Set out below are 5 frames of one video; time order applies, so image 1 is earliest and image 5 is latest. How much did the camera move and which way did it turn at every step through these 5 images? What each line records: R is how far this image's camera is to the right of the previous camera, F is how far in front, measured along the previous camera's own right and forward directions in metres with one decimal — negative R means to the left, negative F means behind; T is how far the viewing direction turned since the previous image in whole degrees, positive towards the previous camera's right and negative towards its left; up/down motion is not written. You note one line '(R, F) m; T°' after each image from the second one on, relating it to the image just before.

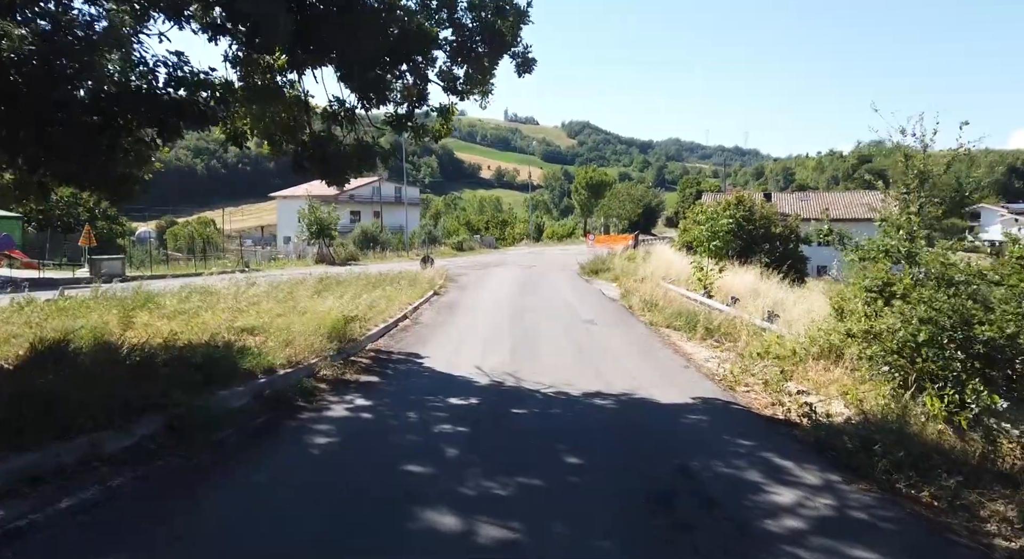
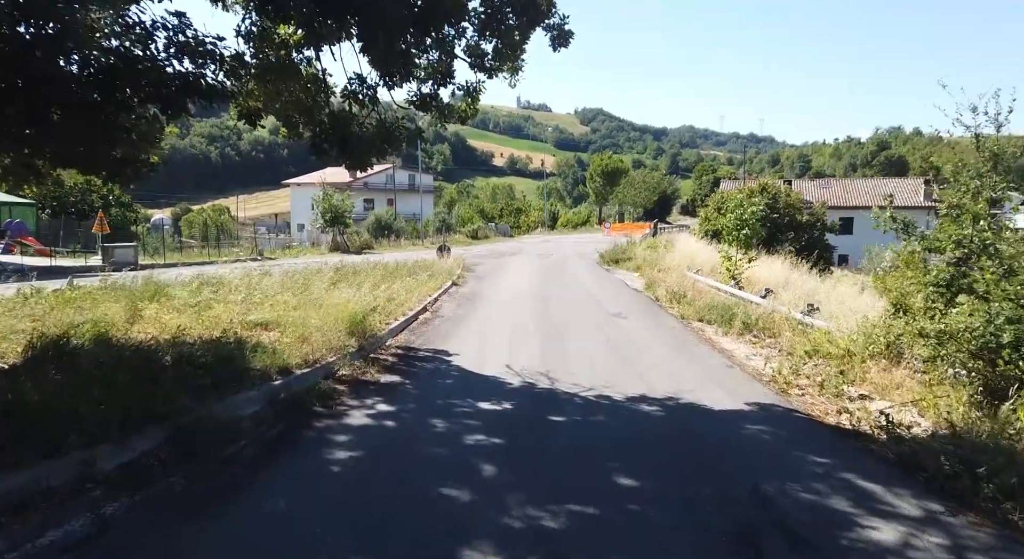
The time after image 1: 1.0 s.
(-0.2, +0.6) m; -1°
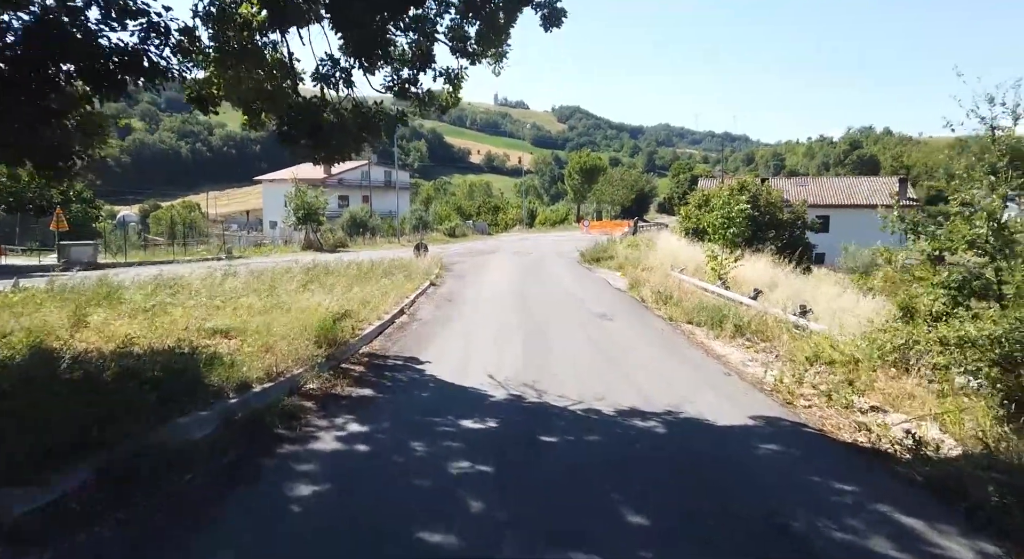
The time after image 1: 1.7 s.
(-0.1, +0.6) m; +2°
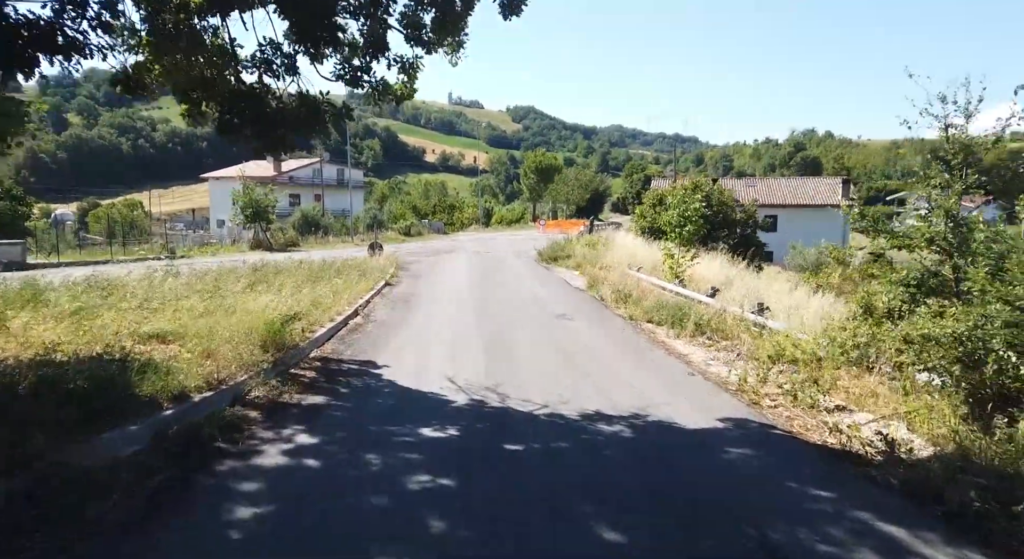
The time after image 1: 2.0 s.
(0.0, +0.3) m; +4°
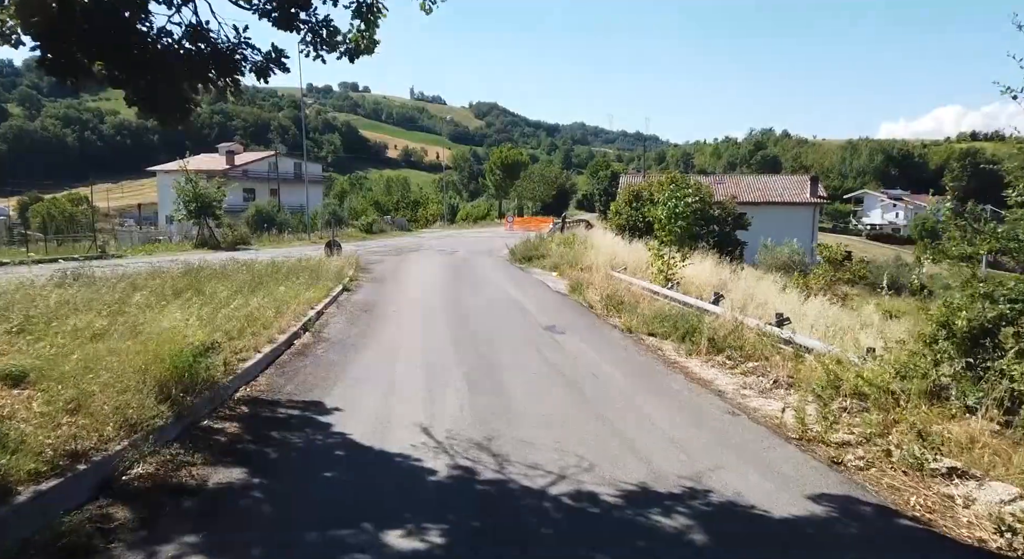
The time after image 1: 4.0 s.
(-0.3, +1.9) m; +3°
